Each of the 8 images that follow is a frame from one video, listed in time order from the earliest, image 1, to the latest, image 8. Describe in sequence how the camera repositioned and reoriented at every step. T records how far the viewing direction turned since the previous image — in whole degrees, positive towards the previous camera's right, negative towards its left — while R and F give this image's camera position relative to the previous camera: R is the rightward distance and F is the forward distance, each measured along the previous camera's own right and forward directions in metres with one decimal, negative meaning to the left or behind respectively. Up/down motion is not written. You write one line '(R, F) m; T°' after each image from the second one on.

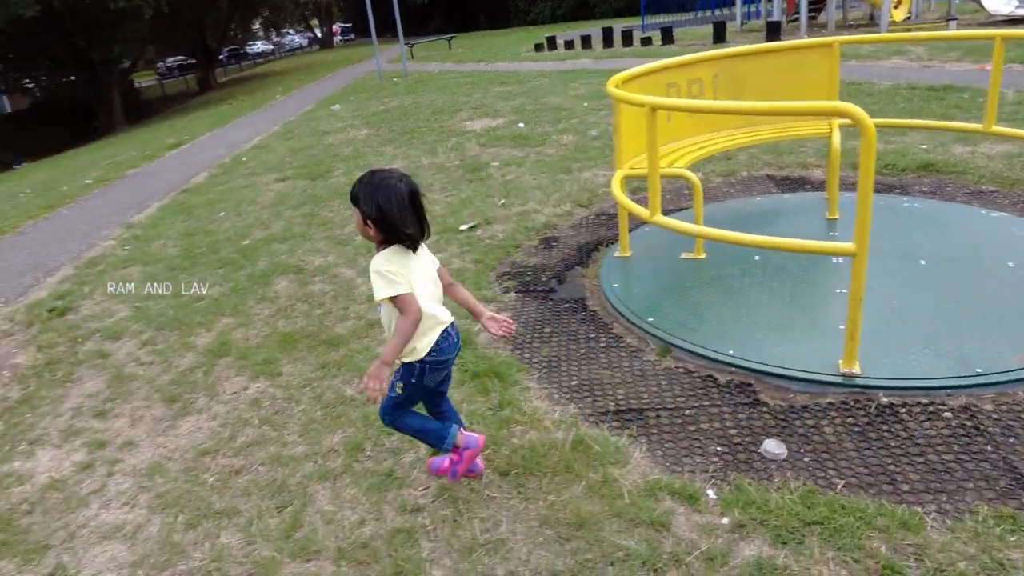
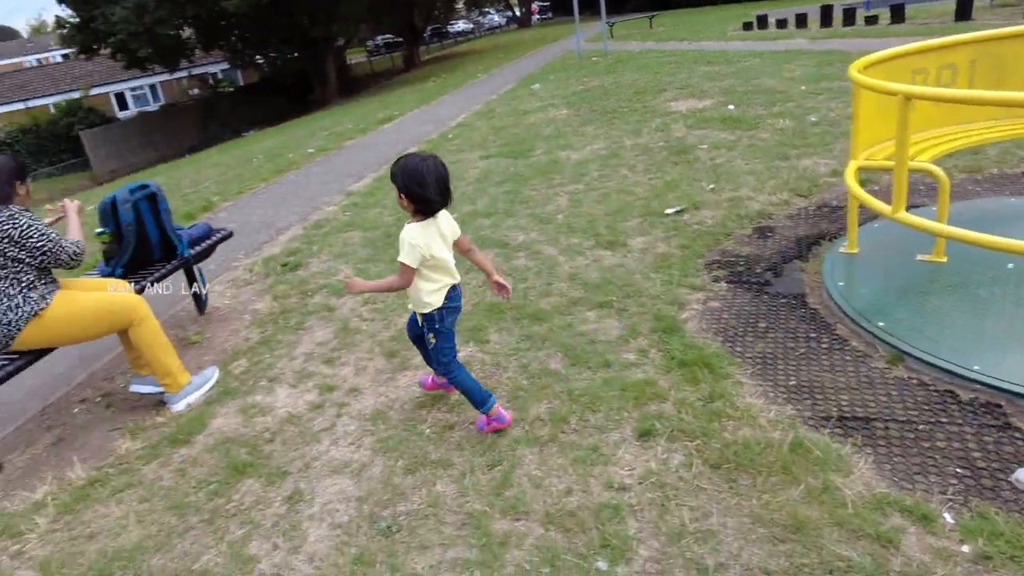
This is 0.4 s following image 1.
(-0.2, -0.1) m; -13°
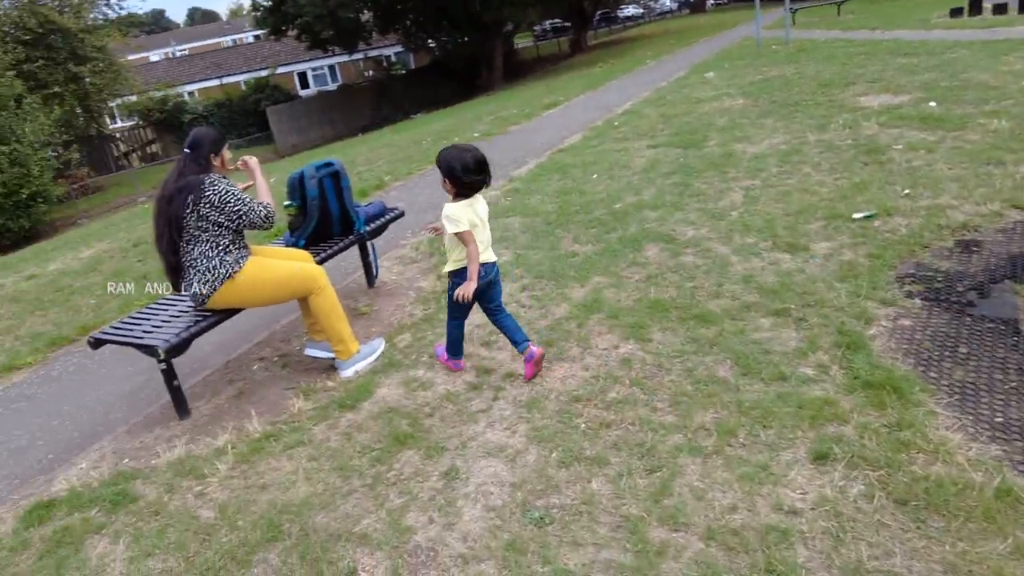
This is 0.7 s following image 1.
(-0.1, 0.0) m; -11°
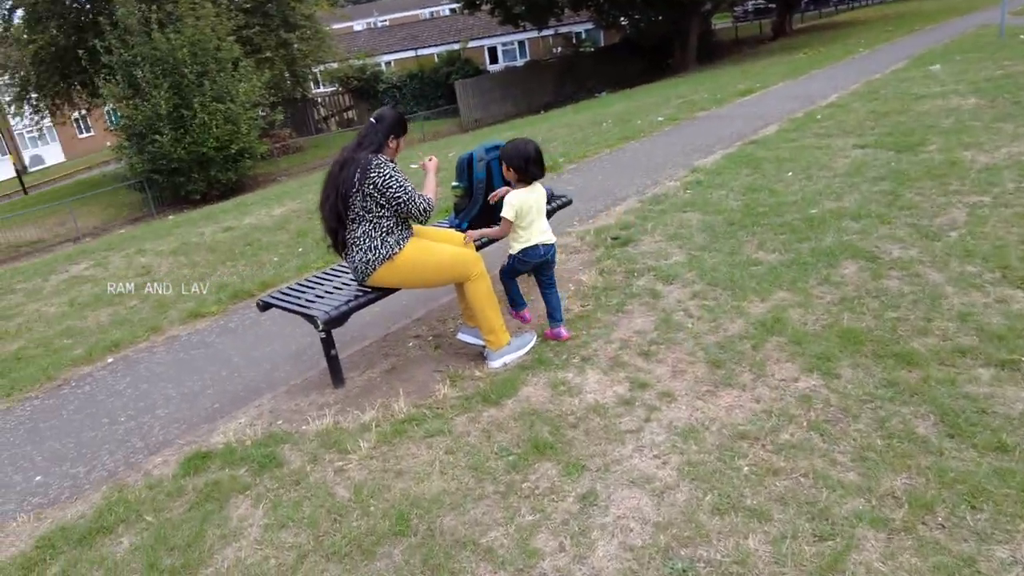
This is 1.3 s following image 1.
(0.0, +0.3) m; -13°
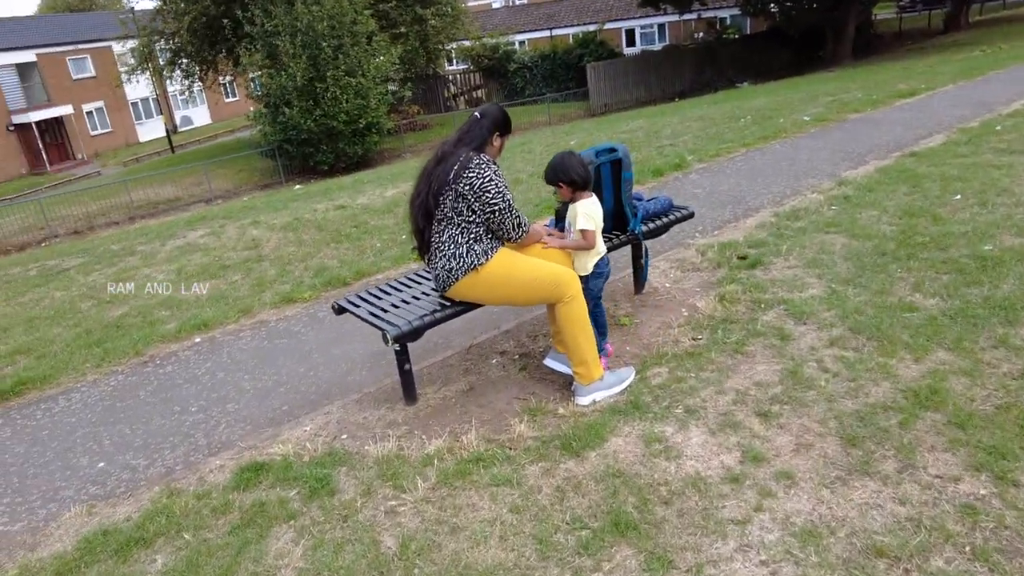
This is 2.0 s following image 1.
(+0.1, +0.5) m; -9°
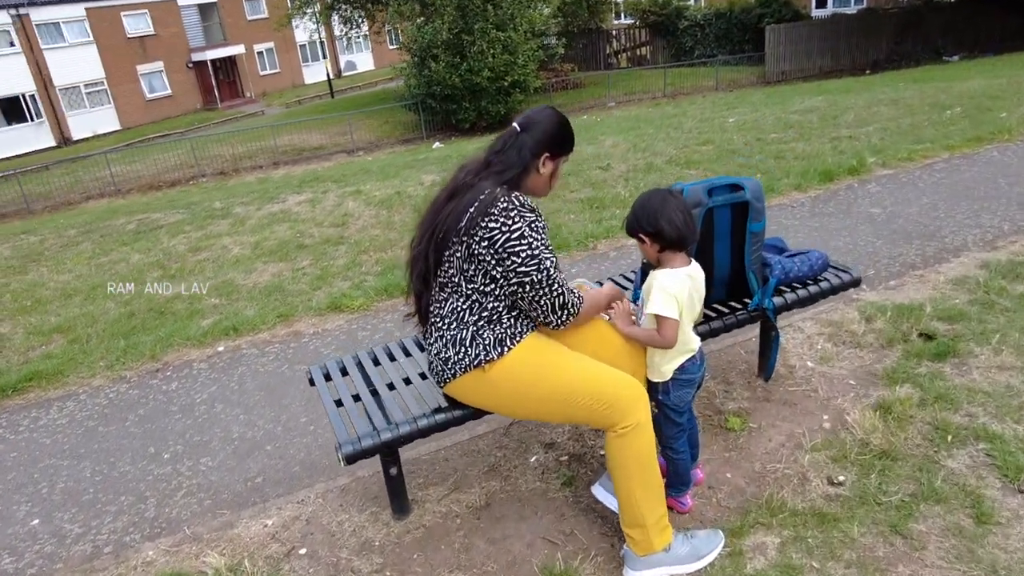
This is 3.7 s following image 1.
(+0.3, +1.3) m; -12°
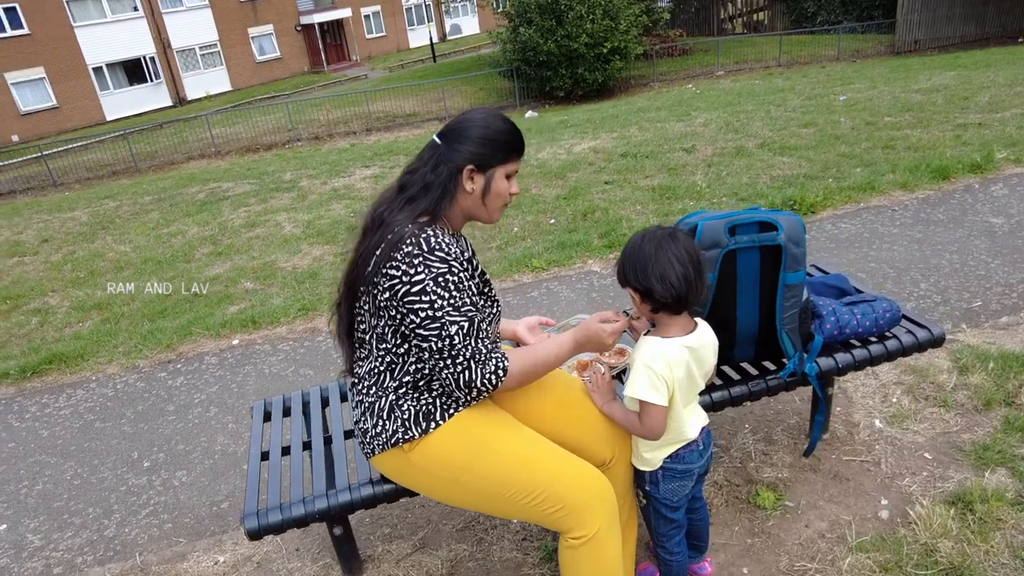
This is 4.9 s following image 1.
(+0.4, +0.5) m; -8°
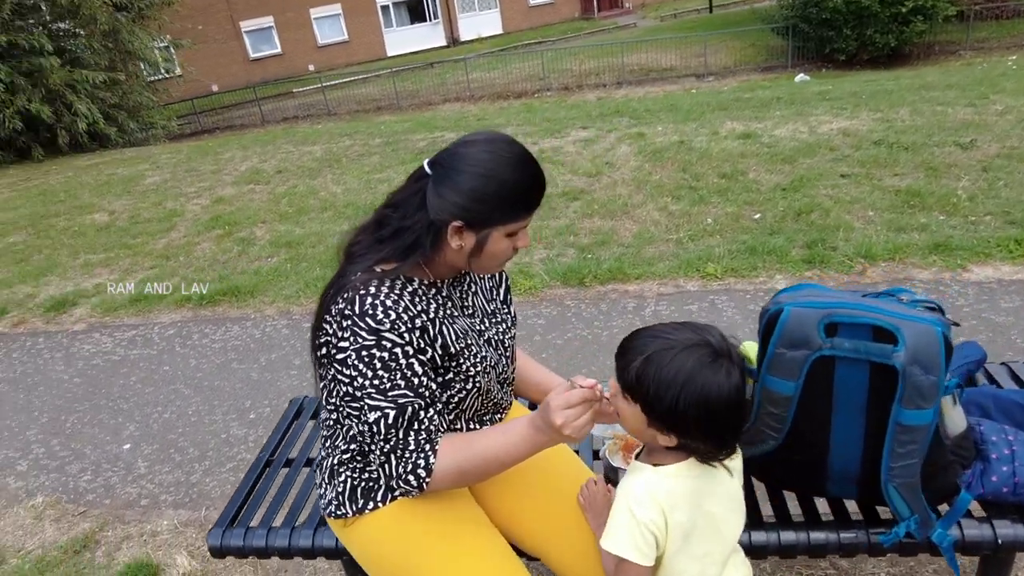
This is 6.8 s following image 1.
(+0.5, +0.5) m; -19°
